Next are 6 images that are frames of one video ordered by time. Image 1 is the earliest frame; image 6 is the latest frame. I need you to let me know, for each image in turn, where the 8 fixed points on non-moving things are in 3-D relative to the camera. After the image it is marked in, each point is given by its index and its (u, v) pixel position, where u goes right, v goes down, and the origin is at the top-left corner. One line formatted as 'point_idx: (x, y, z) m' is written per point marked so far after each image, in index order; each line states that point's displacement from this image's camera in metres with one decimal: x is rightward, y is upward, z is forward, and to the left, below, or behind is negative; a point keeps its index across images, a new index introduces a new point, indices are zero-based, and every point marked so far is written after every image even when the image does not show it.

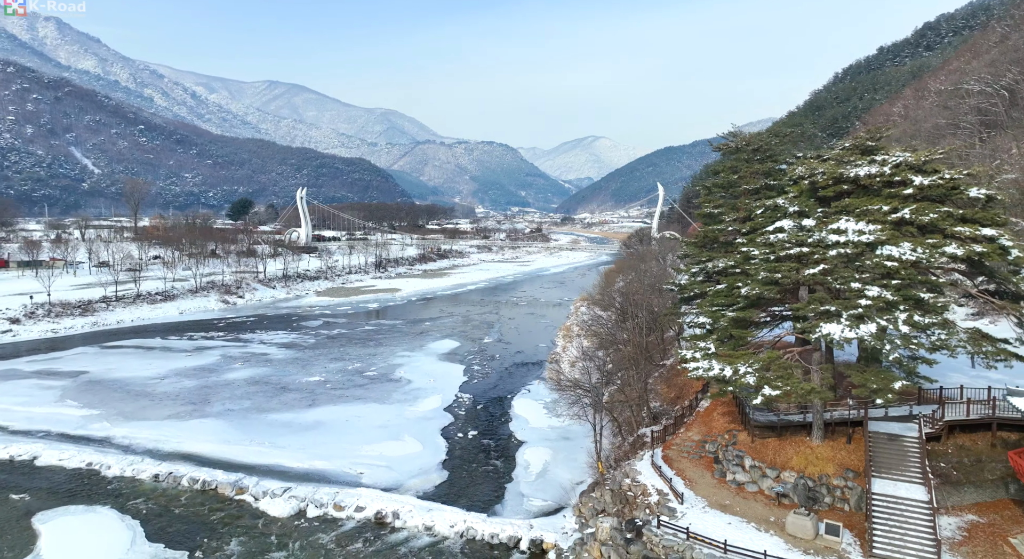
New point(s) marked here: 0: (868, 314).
0: (+6.9, -0.7, +12.5) m
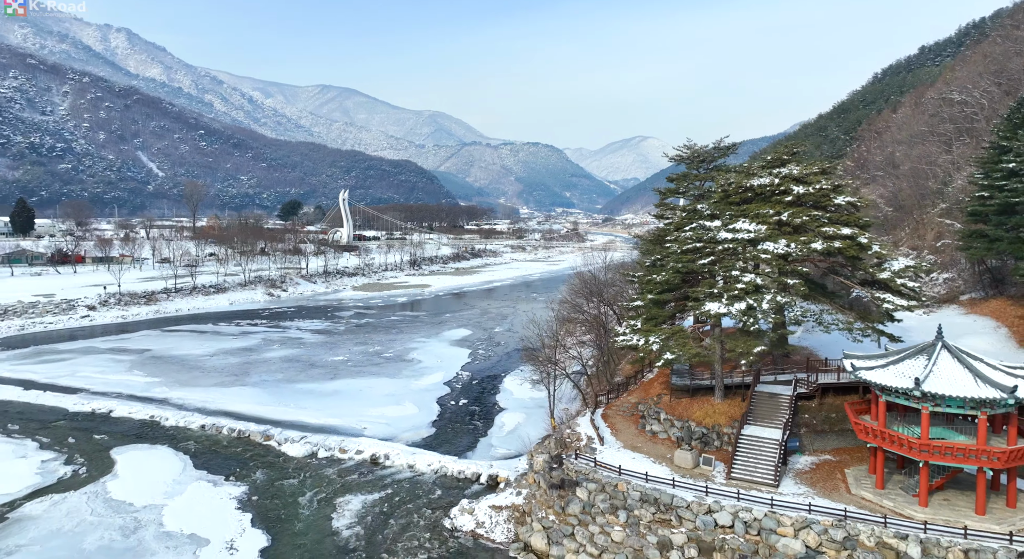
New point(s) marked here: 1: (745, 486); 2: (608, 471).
0: (+5.7, -0.4, +15.7) m
1: (+5.2, -4.5, +13.9) m
2: (+2.3, -4.6, +15.1) m
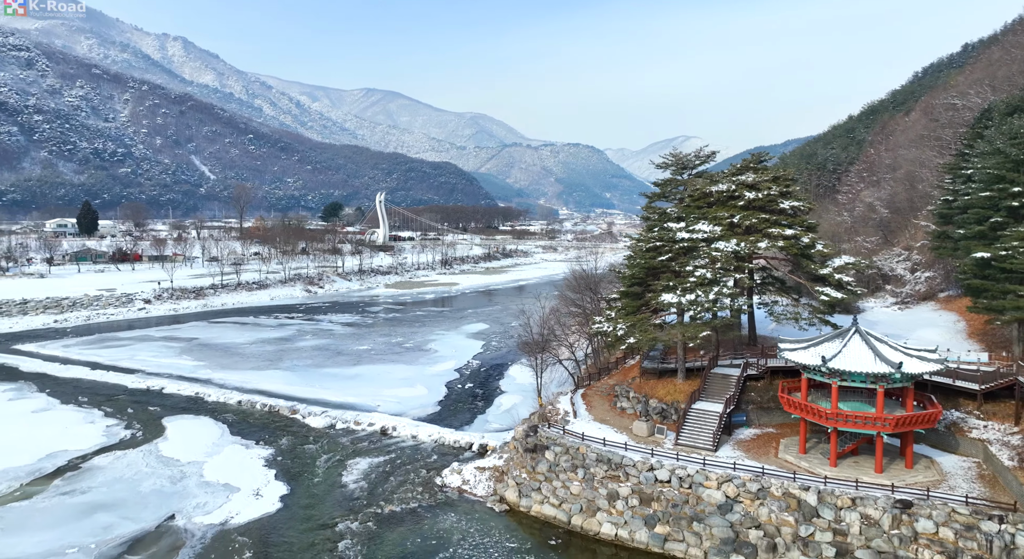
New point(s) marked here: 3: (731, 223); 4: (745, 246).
0: (+5.1, -0.2, +17.9) m
1: (+4.5, -4.4, +16.2) m
2: (+1.7, -4.4, +17.5) m
3: (+6.5, +1.7, +18.8) m
4: (+6.5, +0.9, +17.6) m
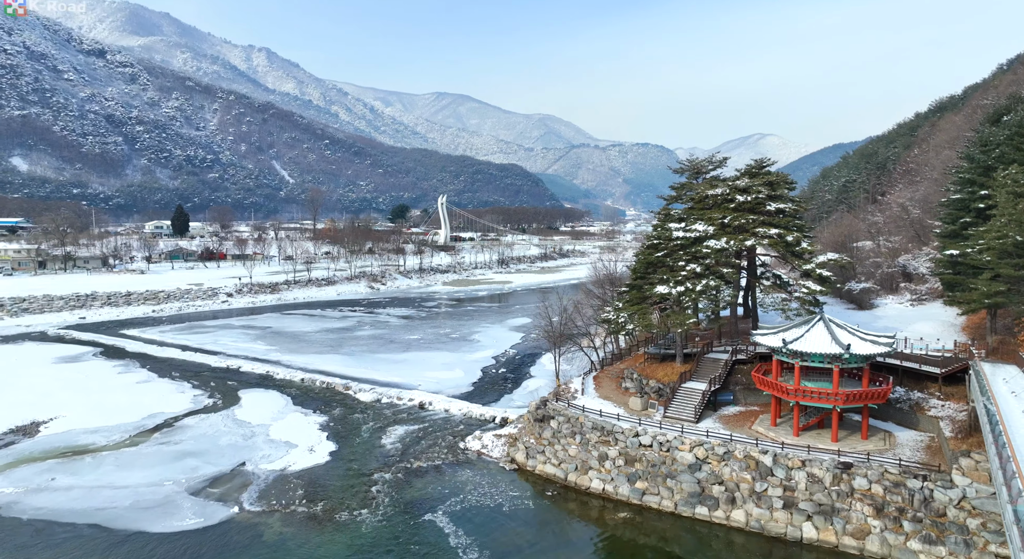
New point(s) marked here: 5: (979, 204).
0: (+5.5, 0.0, +20.1) m
1: (+4.7, -4.1, +18.5) m
2: (+2.0, -4.1, +20.1) m
3: (+7.0, +1.9, +20.9) m
4: (+6.8, +1.1, +19.7) m
5: (+13.3, +2.2, +18.1) m
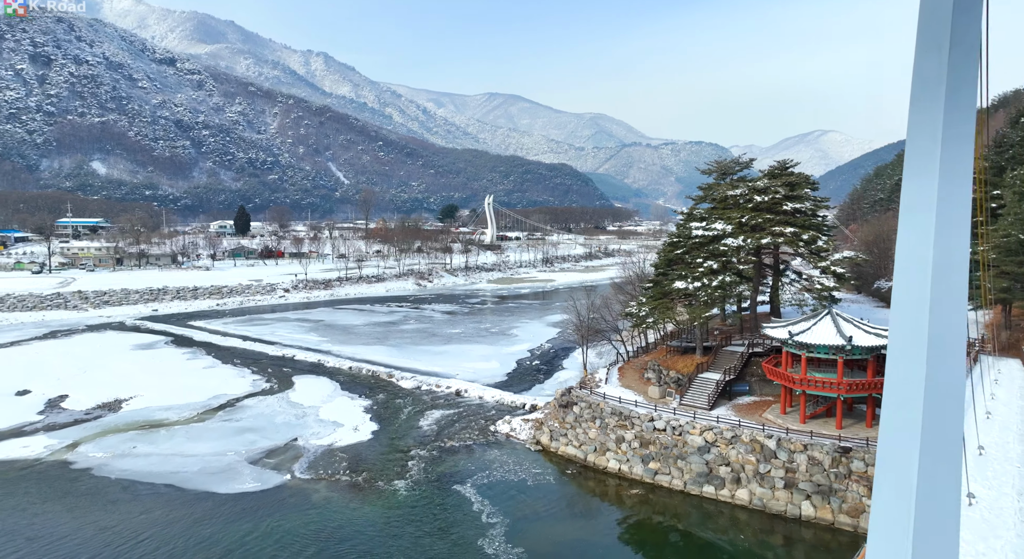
0: (+6.4, +0.1, +21.2) m
1: (+5.4, -4.0, +19.7) m
2: (+2.9, -4.0, +21.5) m
3: (+7.9, +2.0, +21.8) m
4: (+7.7, +1.3, +20.7) m
5: (+14.0, +2.3, +18.5) m
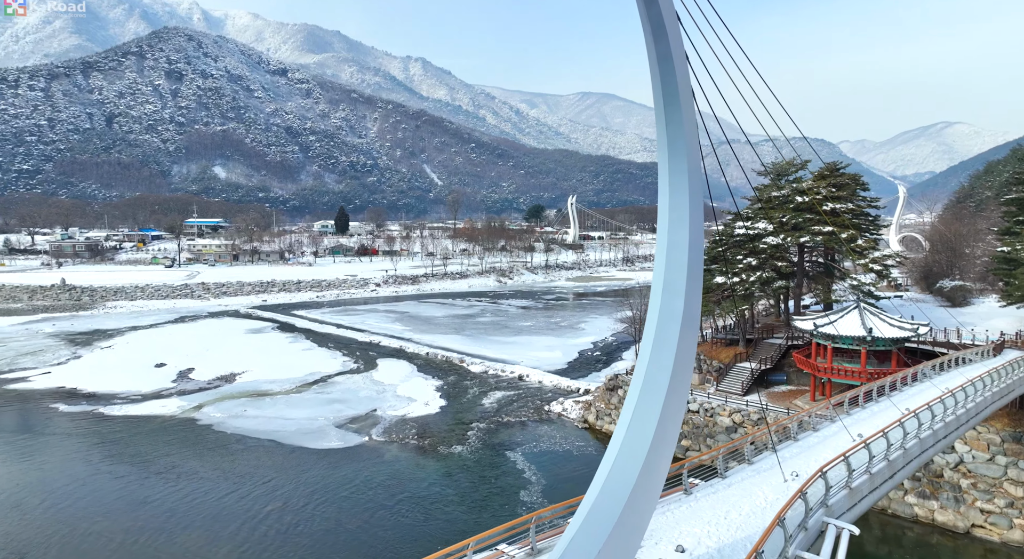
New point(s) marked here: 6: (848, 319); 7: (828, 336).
0: (+8.3, +0.3, +22.6) m
1: (+7.0, -3.8, +21.2) m
2: (+4.8, -3.8, +23.4) m
3: (+9.9, +2.1, +23.0) m
4: (+9.5, +1.4, +21.9) m
5: (+15.4, +2.3, +18.9) m
6: (+9.9, -1.2, +18.8) m
7: (+9.4, -1.7, +18.8) m
